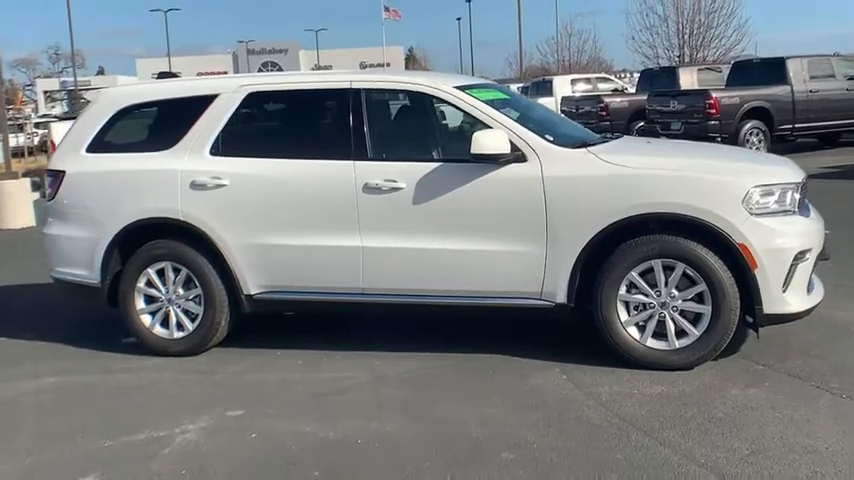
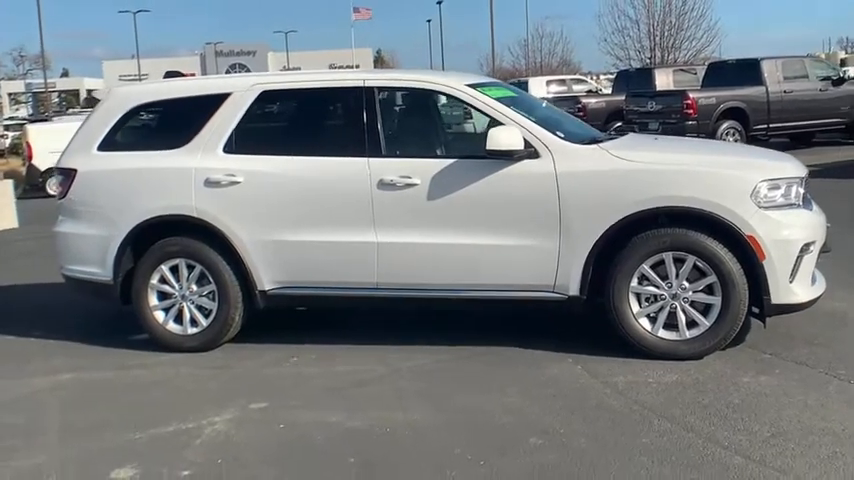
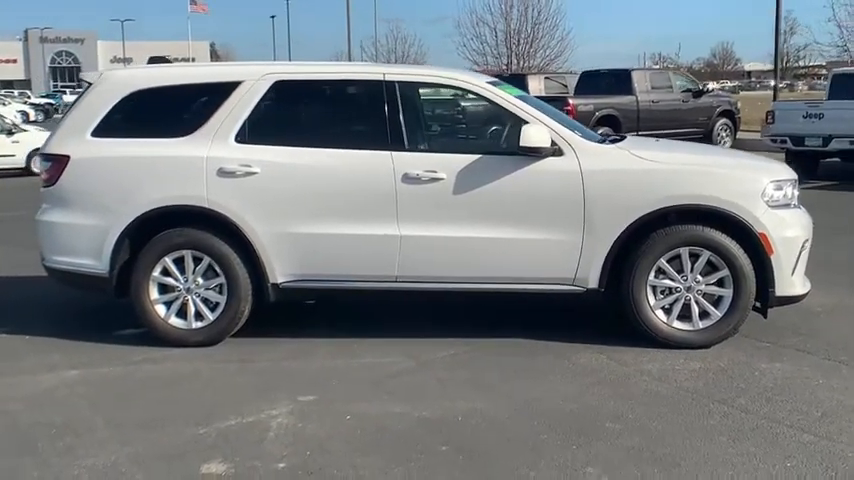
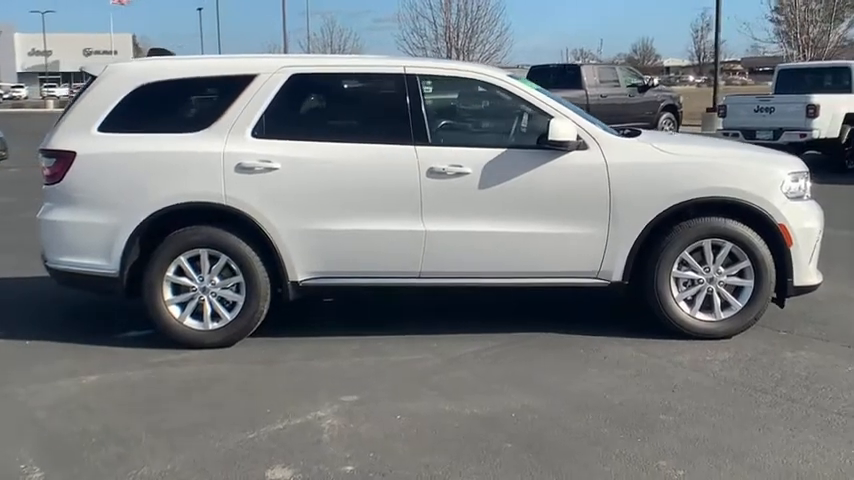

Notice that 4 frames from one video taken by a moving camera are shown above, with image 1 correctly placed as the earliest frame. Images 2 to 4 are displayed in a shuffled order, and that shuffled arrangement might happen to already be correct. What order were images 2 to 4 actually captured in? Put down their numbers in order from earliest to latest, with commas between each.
2, 3, 4
